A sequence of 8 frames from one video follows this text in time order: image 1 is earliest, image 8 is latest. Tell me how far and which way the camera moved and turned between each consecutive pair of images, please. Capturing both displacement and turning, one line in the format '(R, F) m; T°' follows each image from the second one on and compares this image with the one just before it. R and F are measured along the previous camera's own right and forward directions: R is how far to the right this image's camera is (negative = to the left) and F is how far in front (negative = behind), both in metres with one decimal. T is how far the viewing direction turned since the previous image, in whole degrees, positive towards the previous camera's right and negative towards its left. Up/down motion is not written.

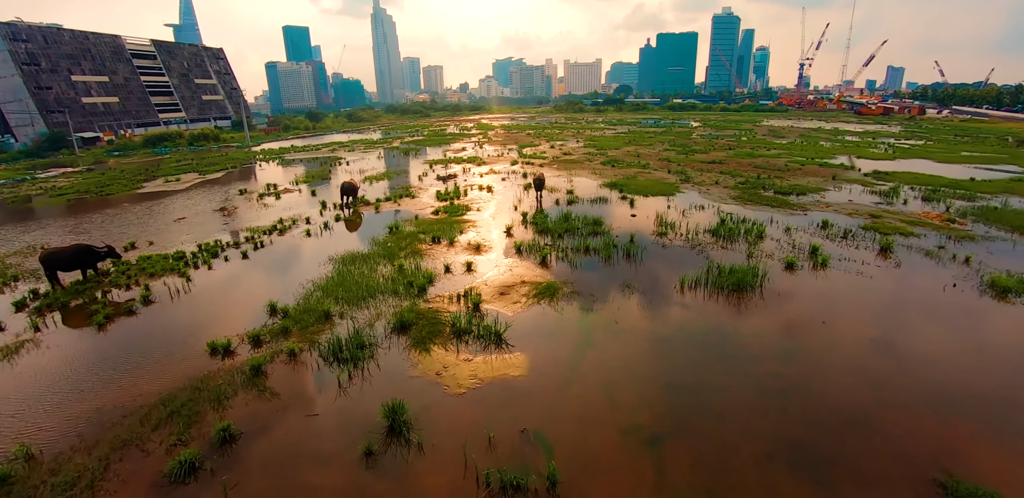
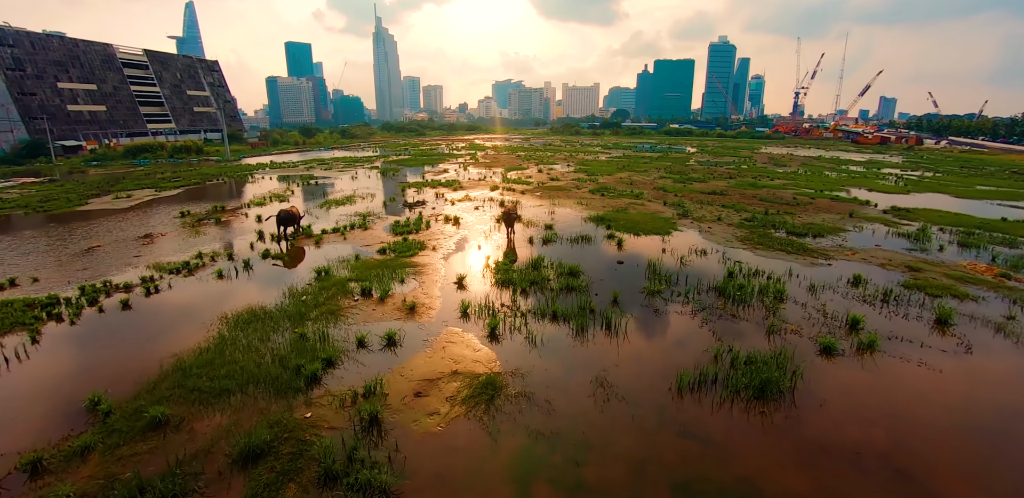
(+1.2, +3.2) m; 0°
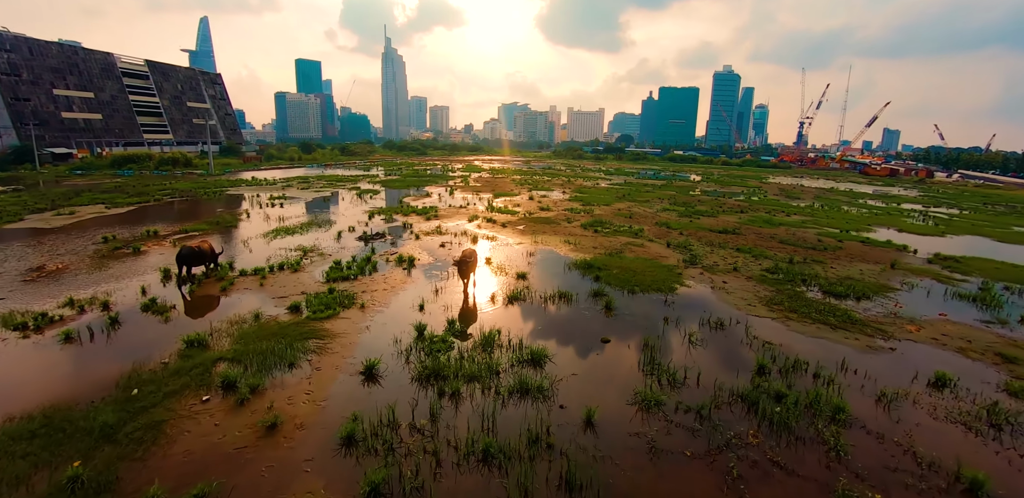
(+1.2, +3.6) m; 0°
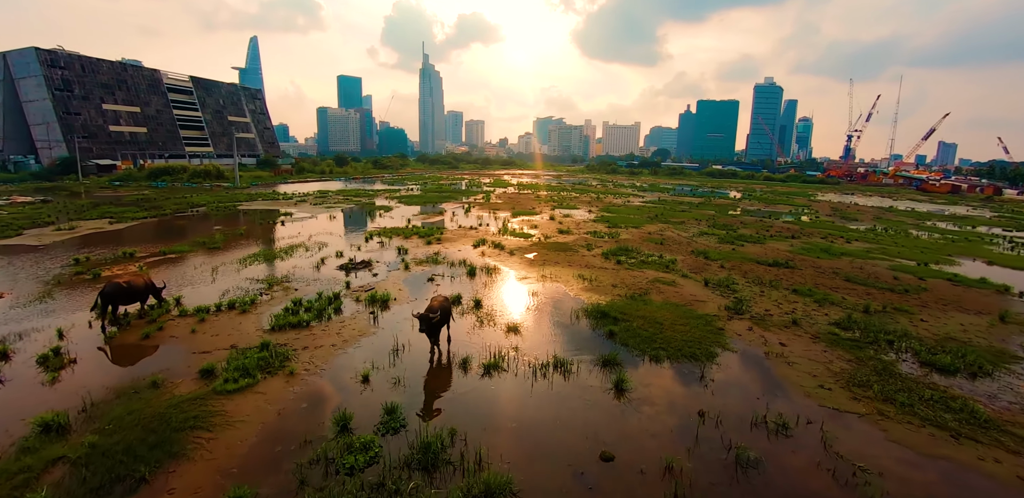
(+1.0, +3.0) m; -4°
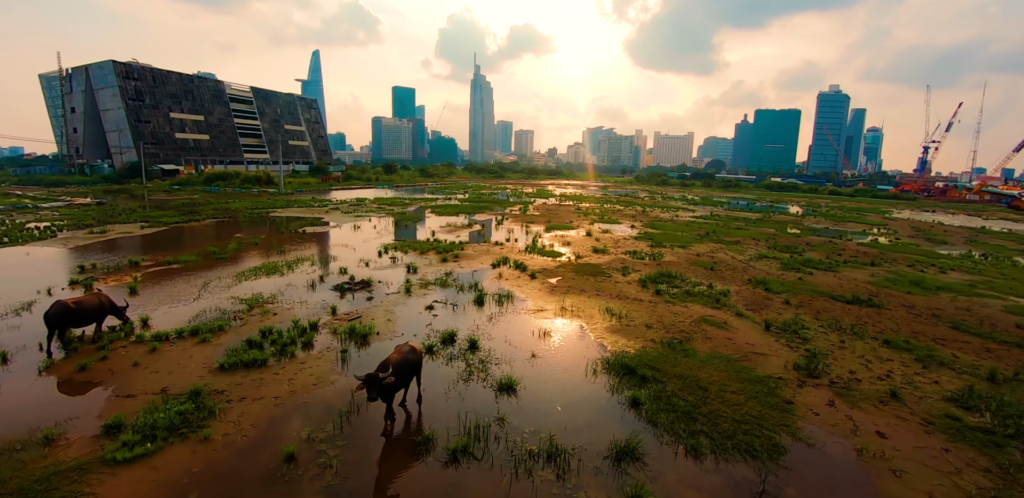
(+0.9, +2.4) m; -6°
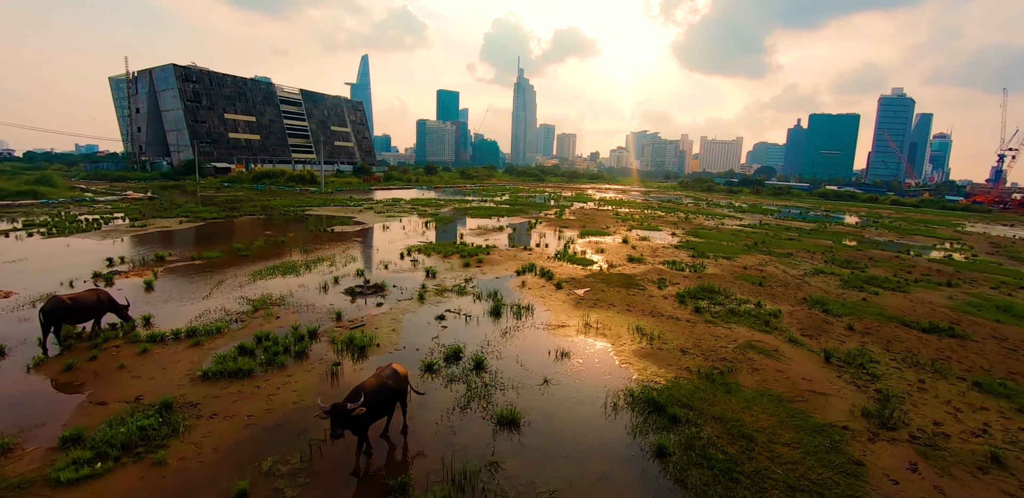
(+0.5, +1.2) m; -5°
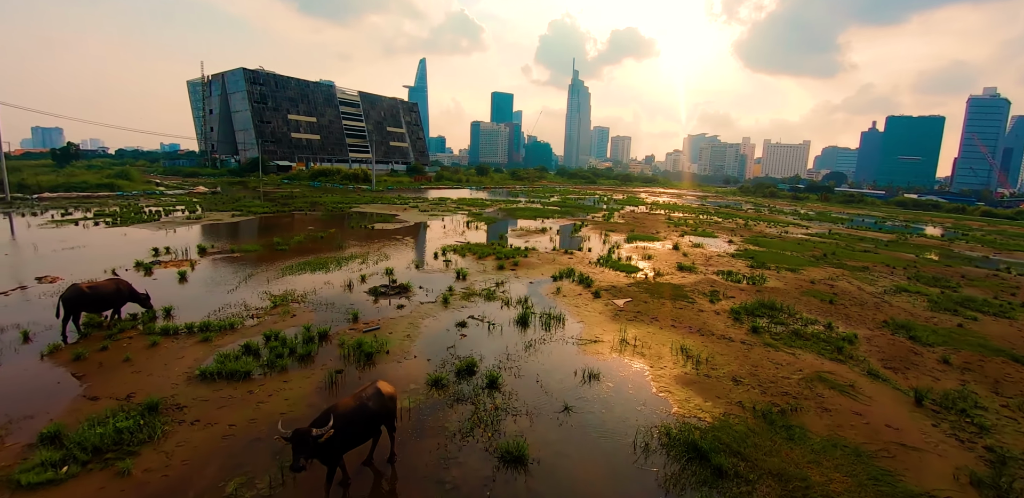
(+0.5, +1.1) m; -6°
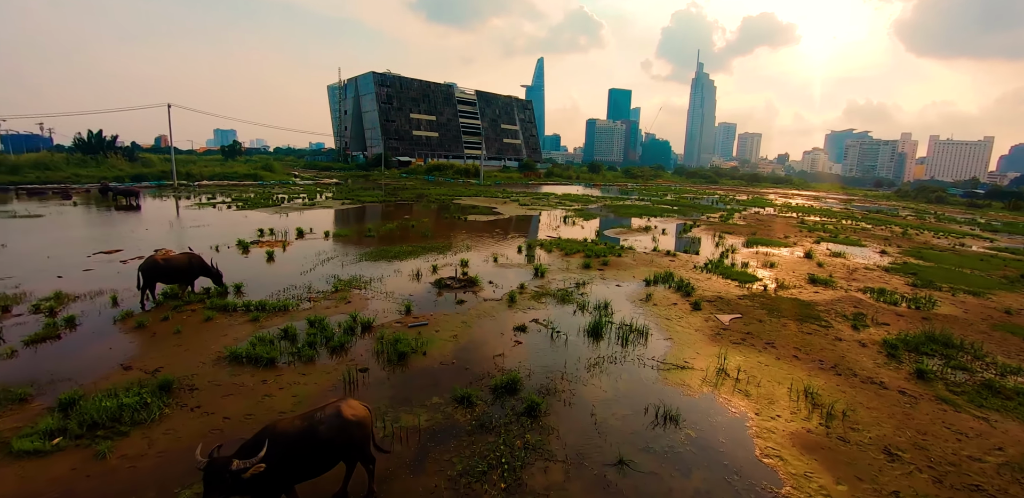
(+0.8, +1.8) m; -14°
